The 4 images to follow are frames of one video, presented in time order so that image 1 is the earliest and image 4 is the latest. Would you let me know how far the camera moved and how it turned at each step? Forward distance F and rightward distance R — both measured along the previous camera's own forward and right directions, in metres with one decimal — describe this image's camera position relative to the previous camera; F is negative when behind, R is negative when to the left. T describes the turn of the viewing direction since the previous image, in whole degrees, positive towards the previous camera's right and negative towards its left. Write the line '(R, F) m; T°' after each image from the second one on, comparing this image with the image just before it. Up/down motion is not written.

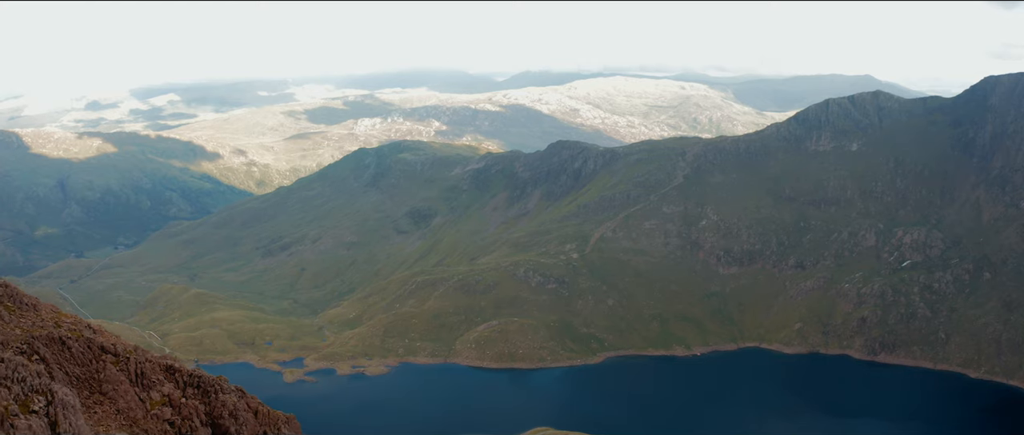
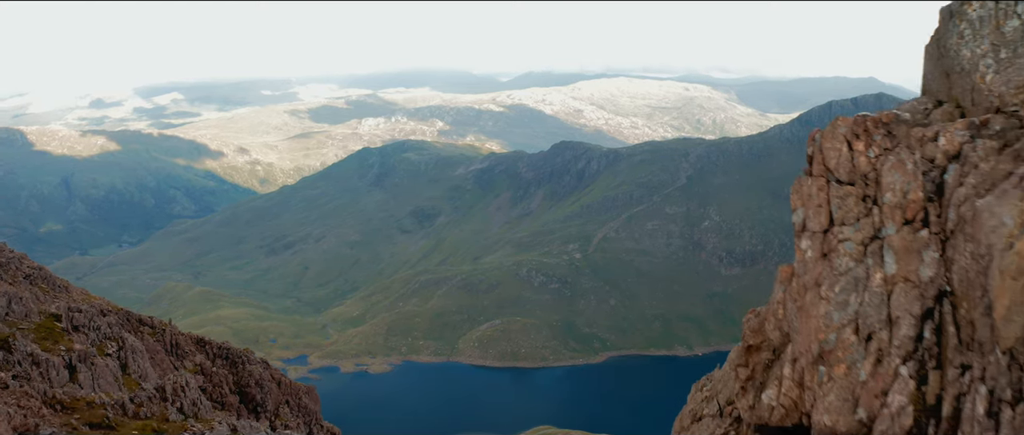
(-0.1, -0.9) m; 0°
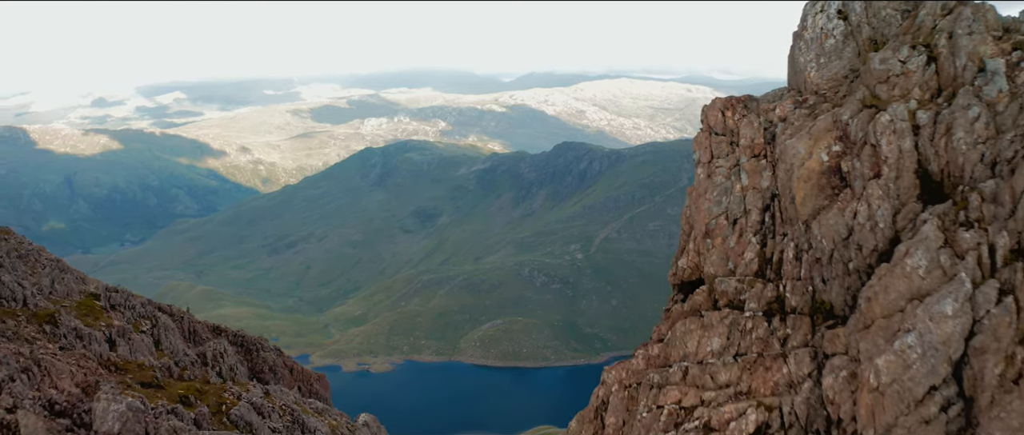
(-0.1, -0.5) m; 0°
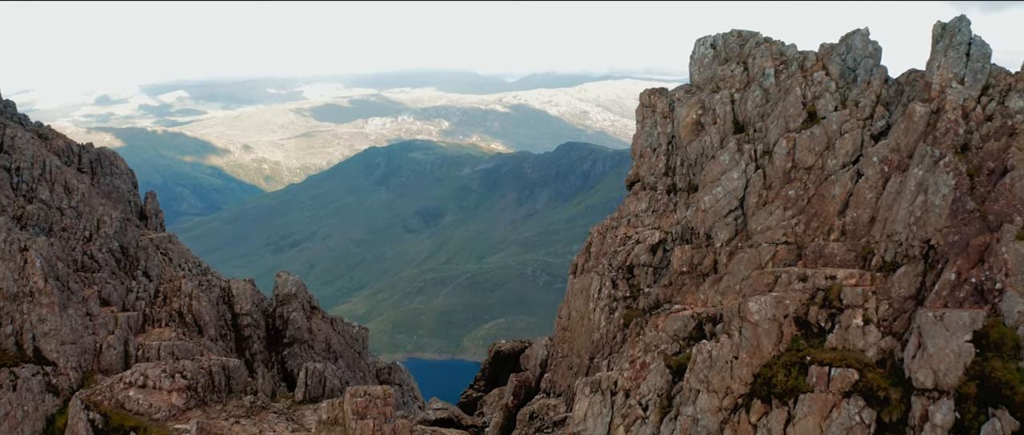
(-0.2, -1.3) m; 0°
